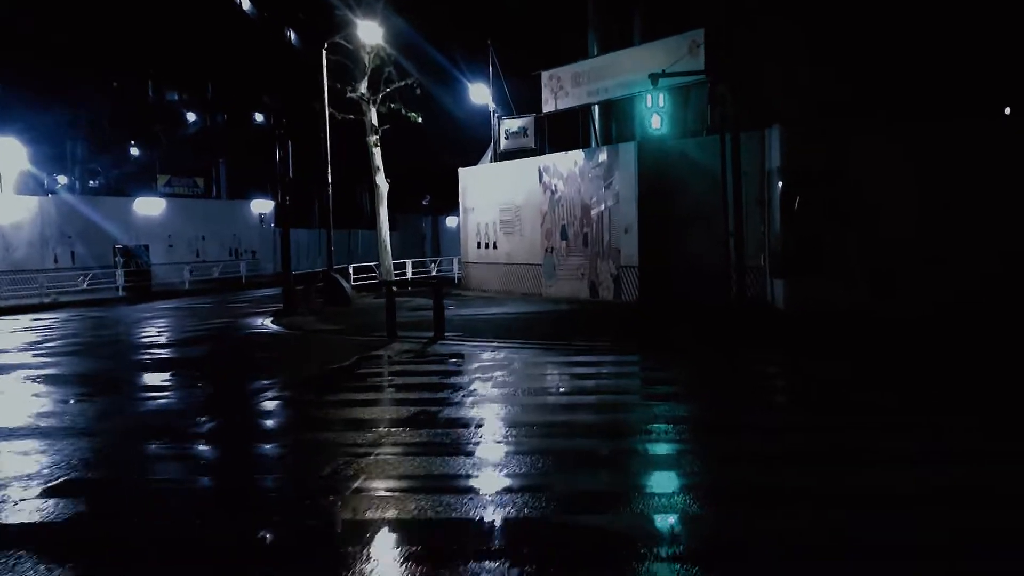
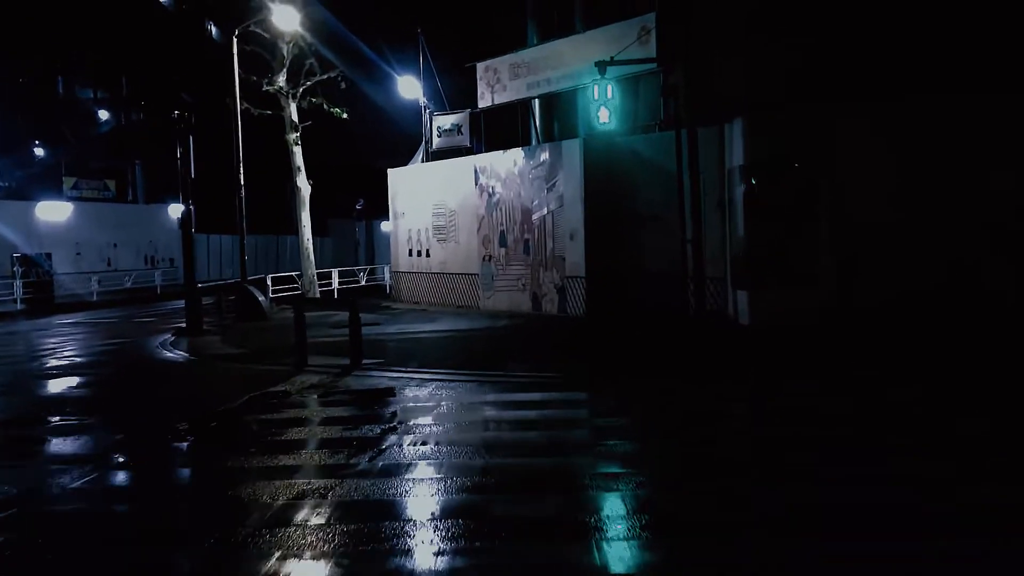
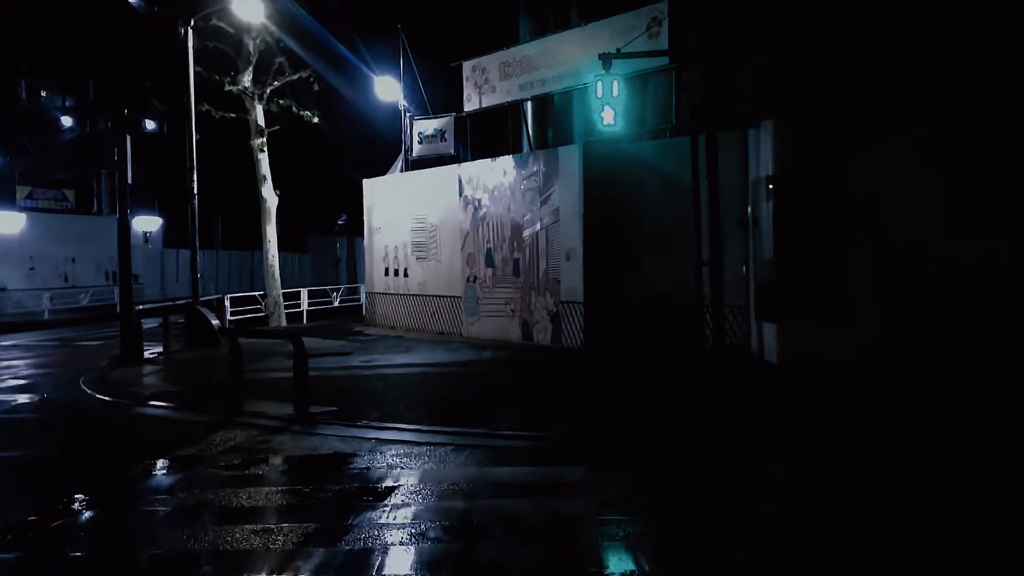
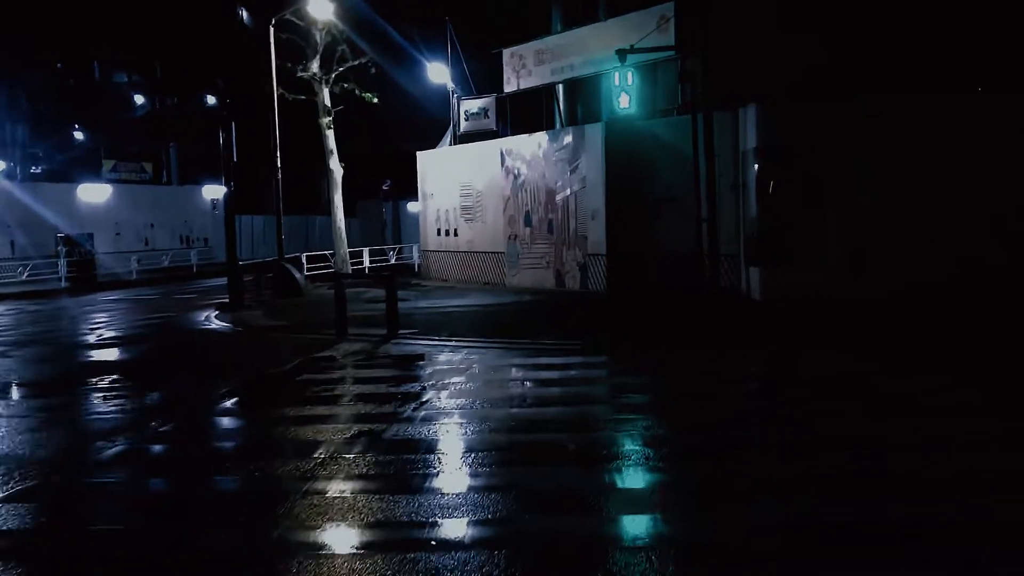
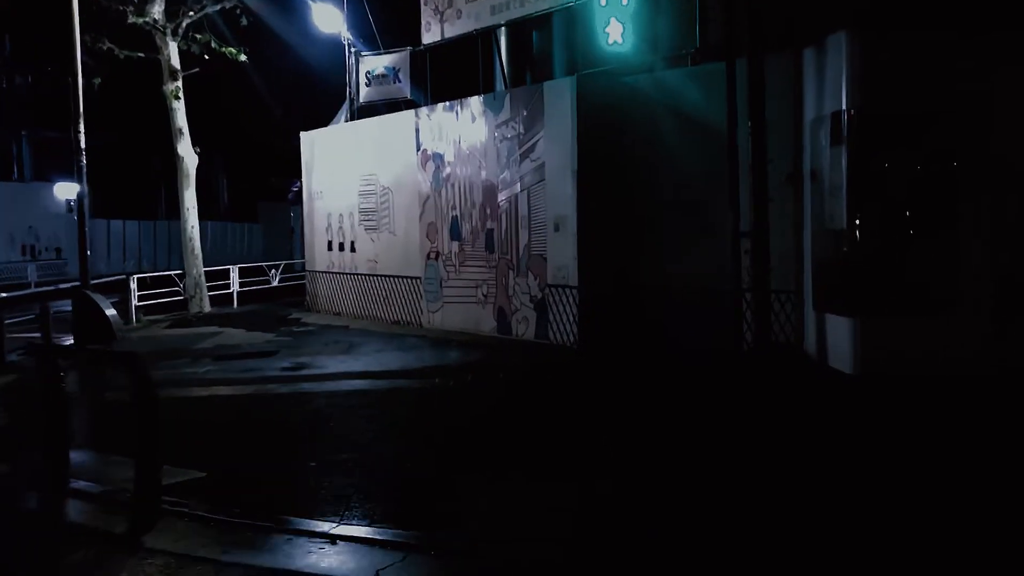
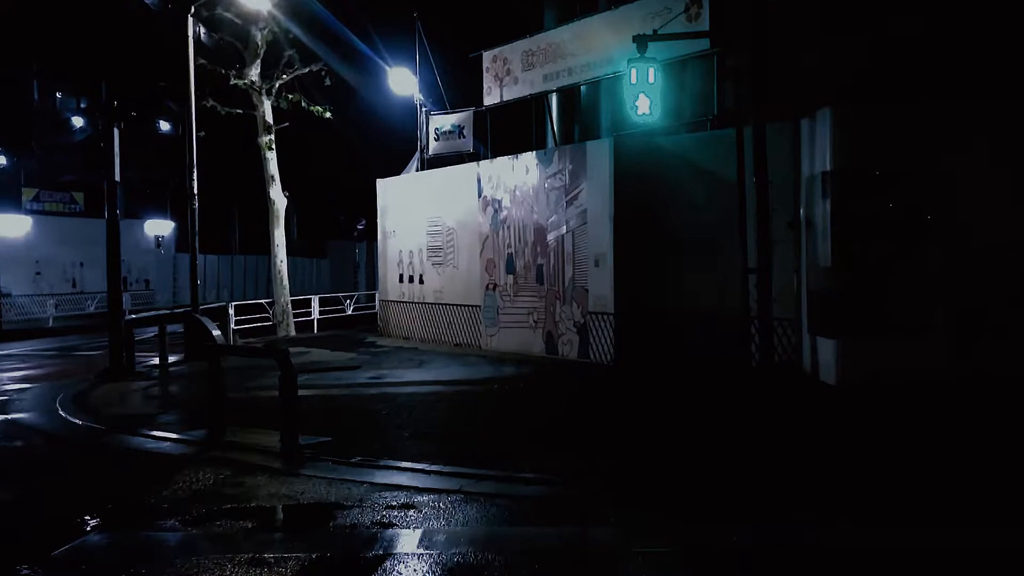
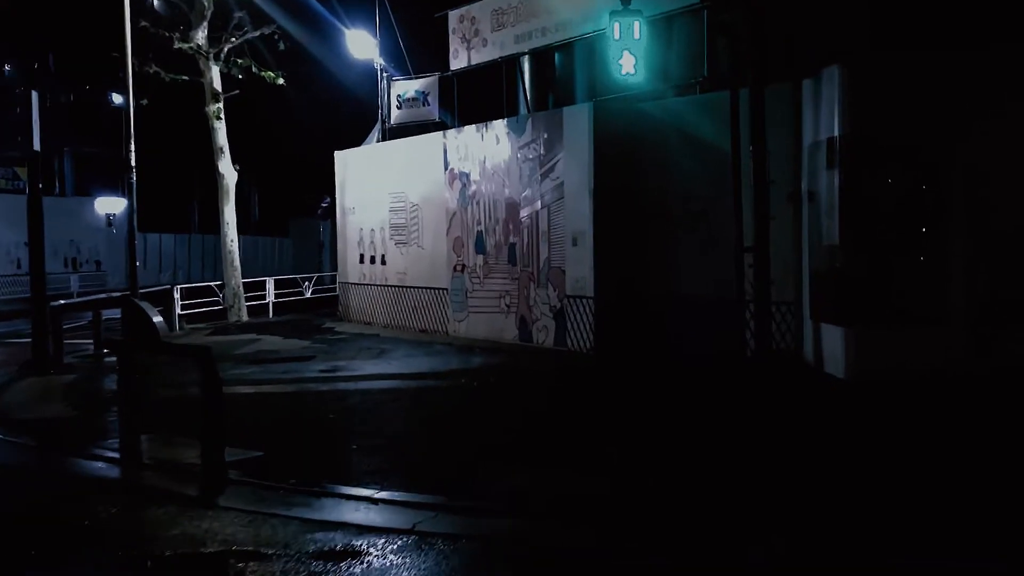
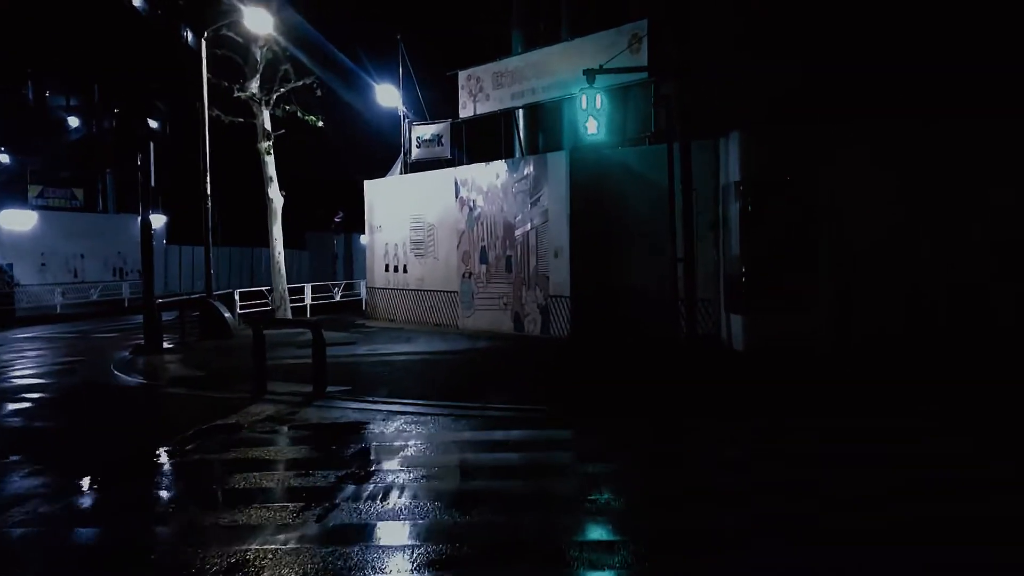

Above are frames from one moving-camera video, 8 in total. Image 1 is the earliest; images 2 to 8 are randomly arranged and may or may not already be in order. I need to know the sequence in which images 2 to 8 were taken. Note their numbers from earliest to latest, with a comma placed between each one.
4, 2, 8, 3, 6, 7, 5
